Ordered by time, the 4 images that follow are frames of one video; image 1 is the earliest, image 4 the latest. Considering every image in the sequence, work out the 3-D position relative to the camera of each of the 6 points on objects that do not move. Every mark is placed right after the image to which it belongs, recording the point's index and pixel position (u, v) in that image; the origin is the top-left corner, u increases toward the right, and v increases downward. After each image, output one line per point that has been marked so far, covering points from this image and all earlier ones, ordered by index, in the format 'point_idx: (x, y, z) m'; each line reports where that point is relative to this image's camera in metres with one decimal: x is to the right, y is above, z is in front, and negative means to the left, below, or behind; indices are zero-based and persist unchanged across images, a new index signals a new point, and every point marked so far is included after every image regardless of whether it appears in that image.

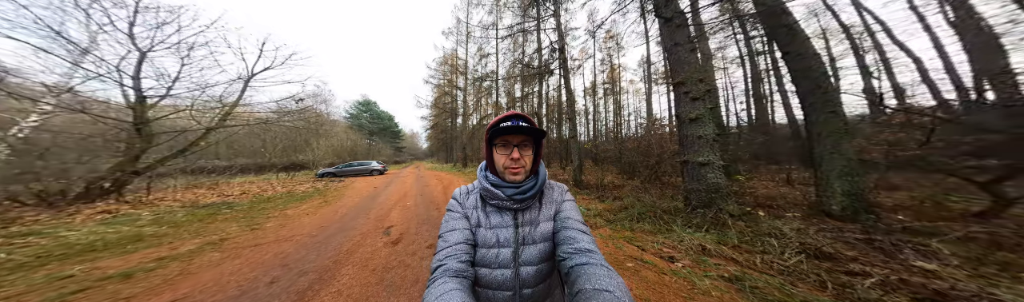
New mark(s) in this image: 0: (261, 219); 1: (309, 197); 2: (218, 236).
0: (-7.1, -1.9, +5.1) m
1: (-9.2, -2.1, +8.2) m
2: (-6.5, -1.9, +4.0) m
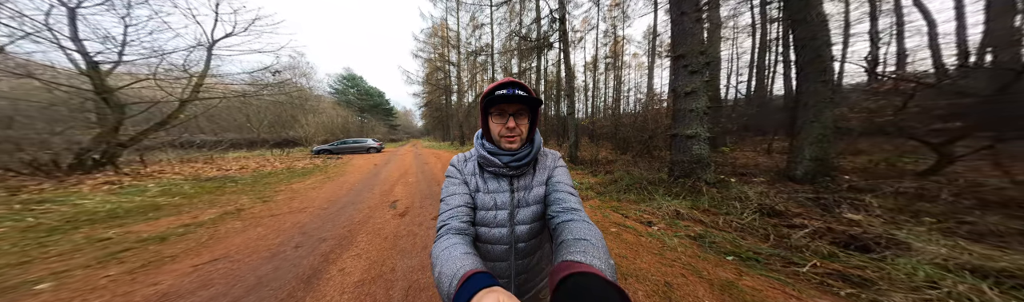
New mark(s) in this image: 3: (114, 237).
0: (-7.2, -1.2, +5.4) m
1: (-9.4, -0.9, +8.3) m
2: (-6.6, -1.3, +4.3) m
3: (-6.3, -1.4, +2.8) m
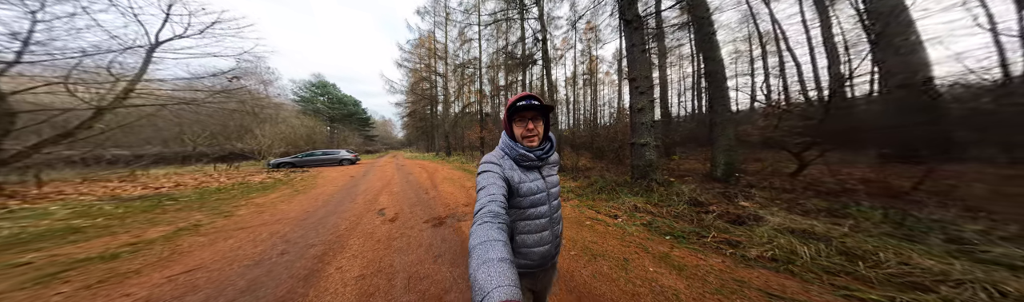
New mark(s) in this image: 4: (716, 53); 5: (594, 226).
0: (-7.7, -1.5, +4.9) m
1: (-10.2, -1.5, +7.6) m
2: (-7.0, -1.5, +3.9) m
3: (-6.5, -1.5, +2.5) m
4: (+7.7, +3.7, +6.8) m
5: (+1.7, -1.6, +3.9) m
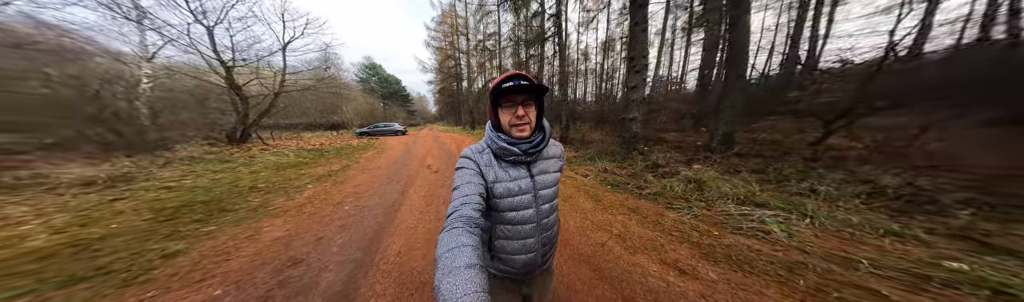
0: (-7.4, -0.4, +8.3) m
1: (-9.3, +0.2, +11.4) m
2: (-6.9, -0.6, +7.2) m
3: (-6.7, -0.8, +5.8) m
4: (+8.1, +4.6, +6.3) m
5: (+1.7, -0.9, +5.6) m
